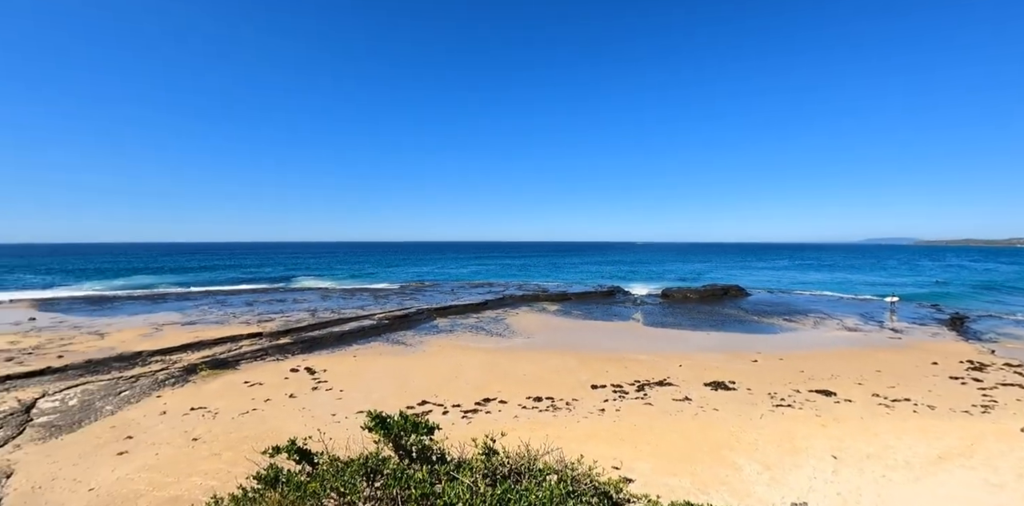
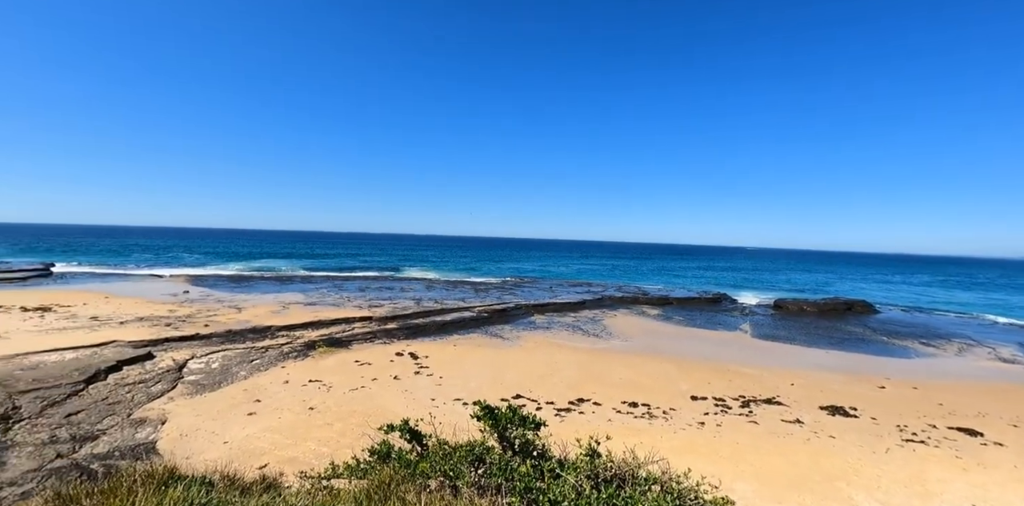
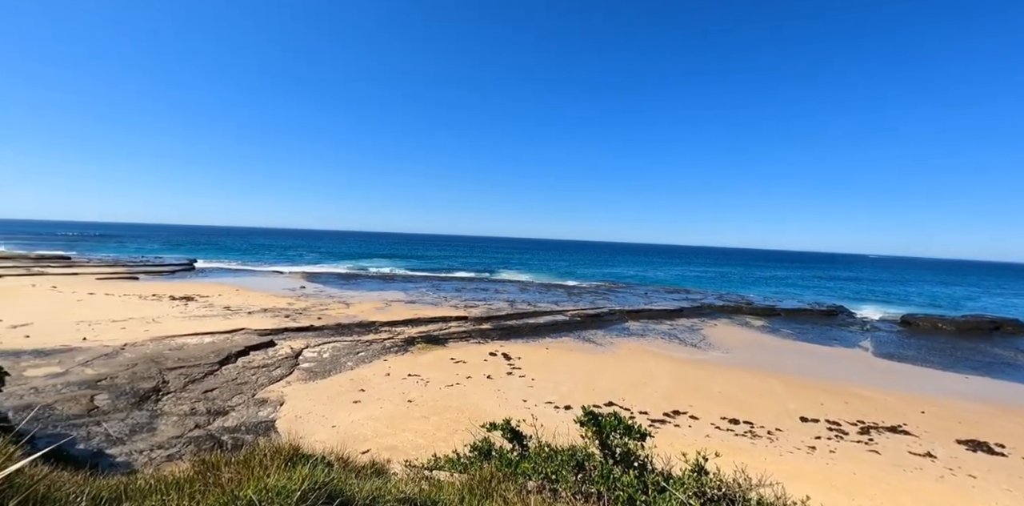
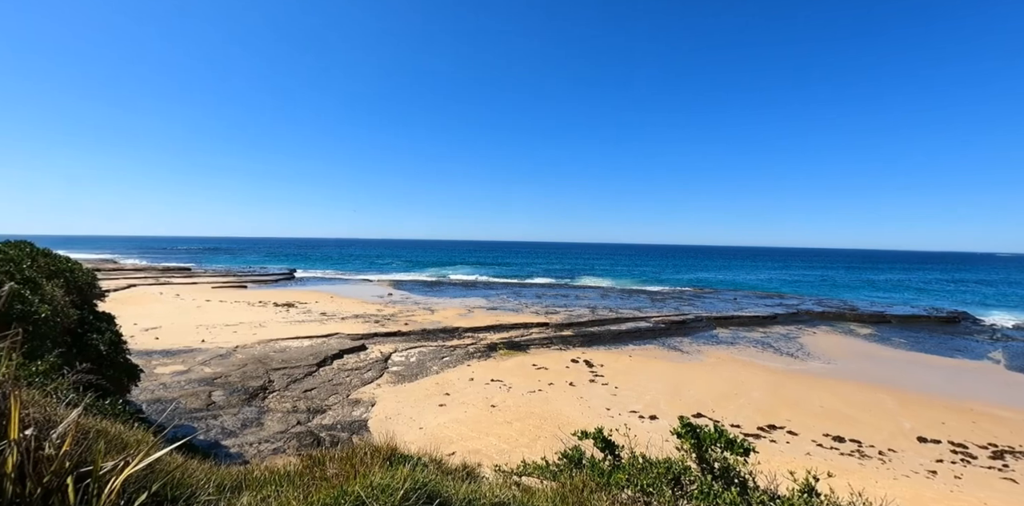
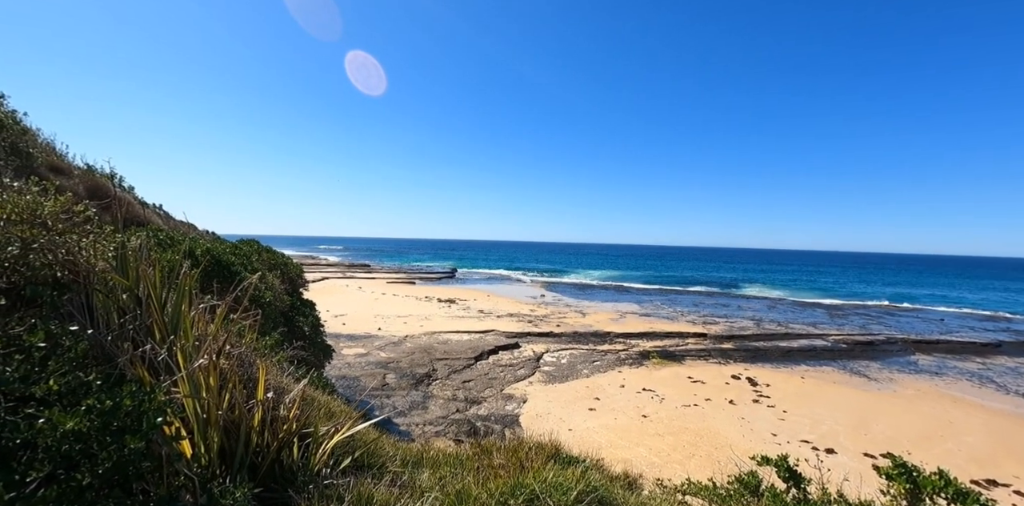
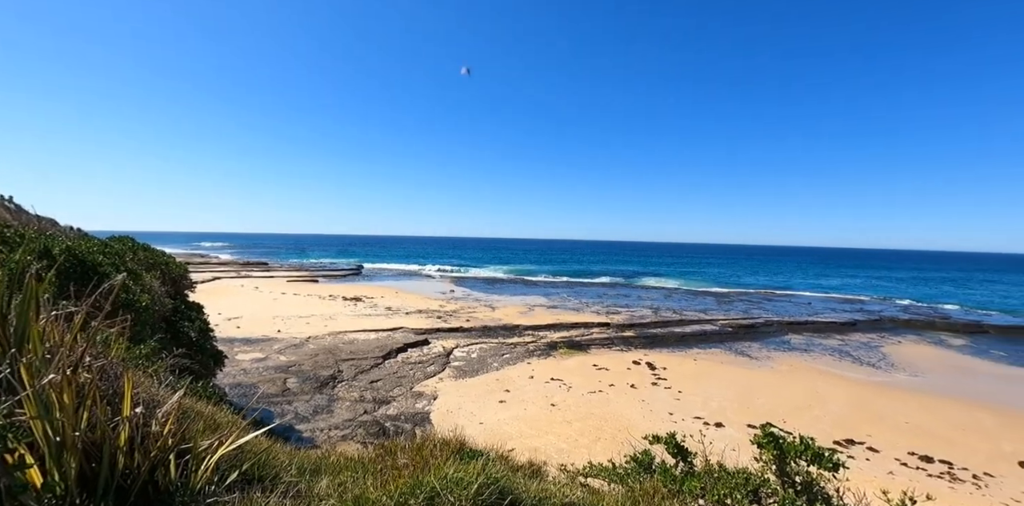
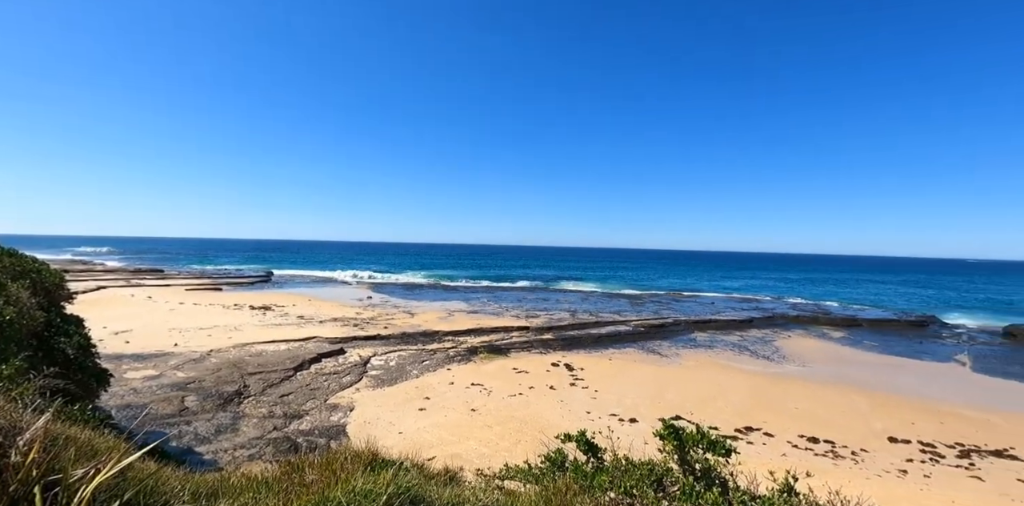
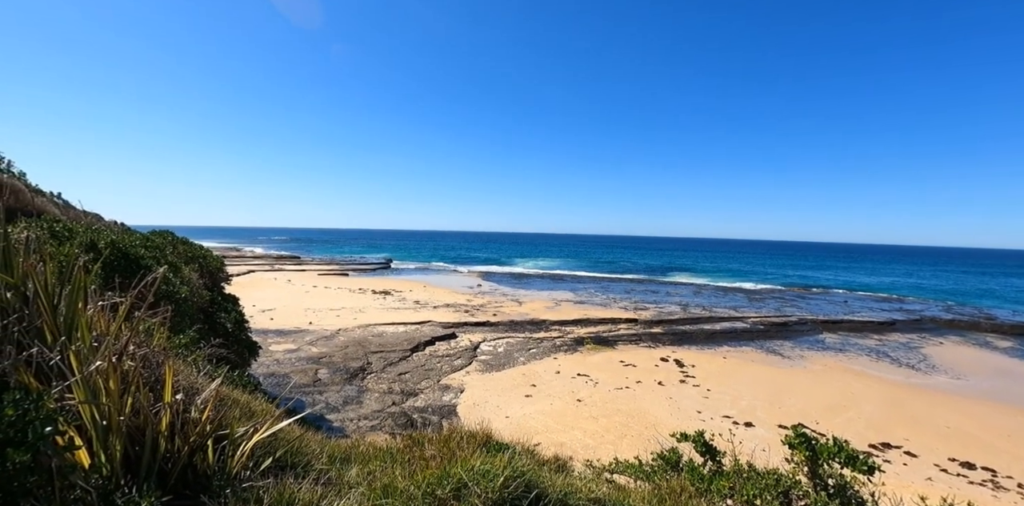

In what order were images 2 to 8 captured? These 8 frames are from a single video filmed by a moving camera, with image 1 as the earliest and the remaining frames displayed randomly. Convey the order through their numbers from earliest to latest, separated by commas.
2, 3, 4, 8, 5, 6, 7
